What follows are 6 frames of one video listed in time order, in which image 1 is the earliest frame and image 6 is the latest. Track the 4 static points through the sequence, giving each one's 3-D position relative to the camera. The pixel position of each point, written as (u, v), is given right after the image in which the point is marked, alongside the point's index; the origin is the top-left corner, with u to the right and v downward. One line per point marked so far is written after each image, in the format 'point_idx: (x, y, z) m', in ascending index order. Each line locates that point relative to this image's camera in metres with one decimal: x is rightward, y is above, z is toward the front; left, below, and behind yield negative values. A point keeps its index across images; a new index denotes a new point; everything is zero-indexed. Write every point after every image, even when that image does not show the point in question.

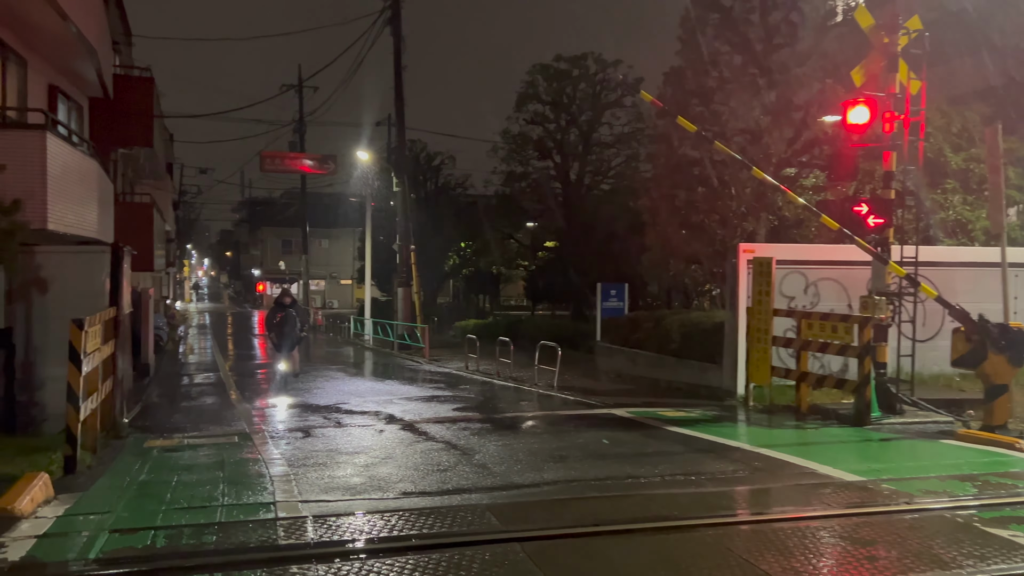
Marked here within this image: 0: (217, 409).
0: (-4.3, -1.8, +11.6) m
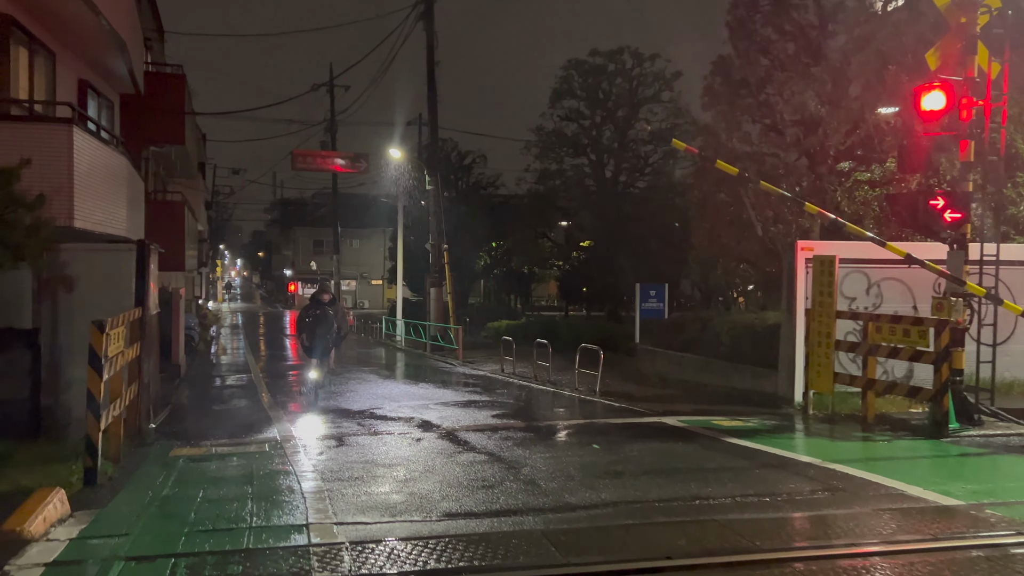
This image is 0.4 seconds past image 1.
0: (-3.7, -1.8, +11.2) m
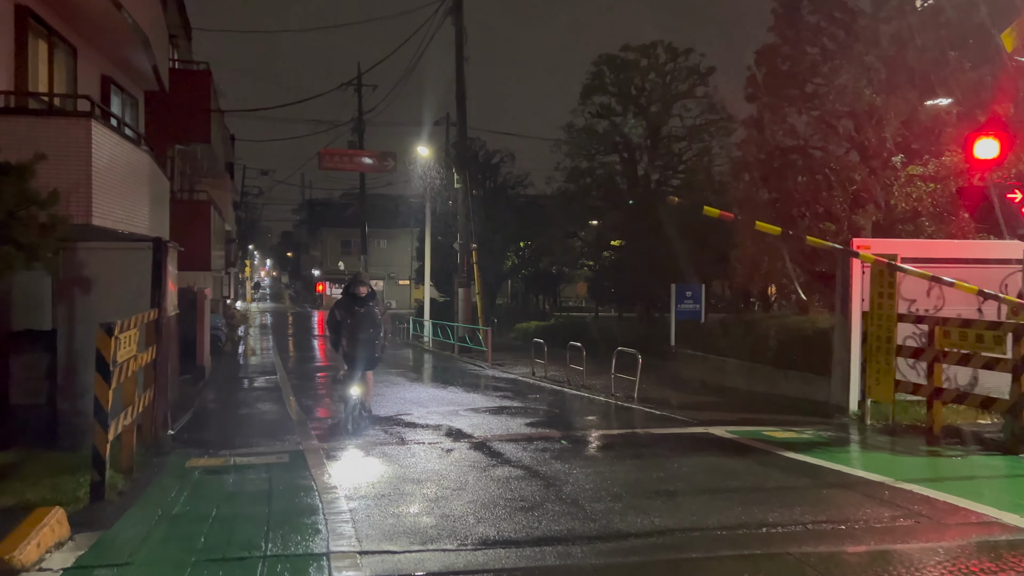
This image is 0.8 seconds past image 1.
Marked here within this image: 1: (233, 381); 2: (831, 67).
0: (-3.3, -1.8, +10.7) m
1: (-6.0, -2.0, +17.1) m
2: (+4.9, +3.4, +12.1) m
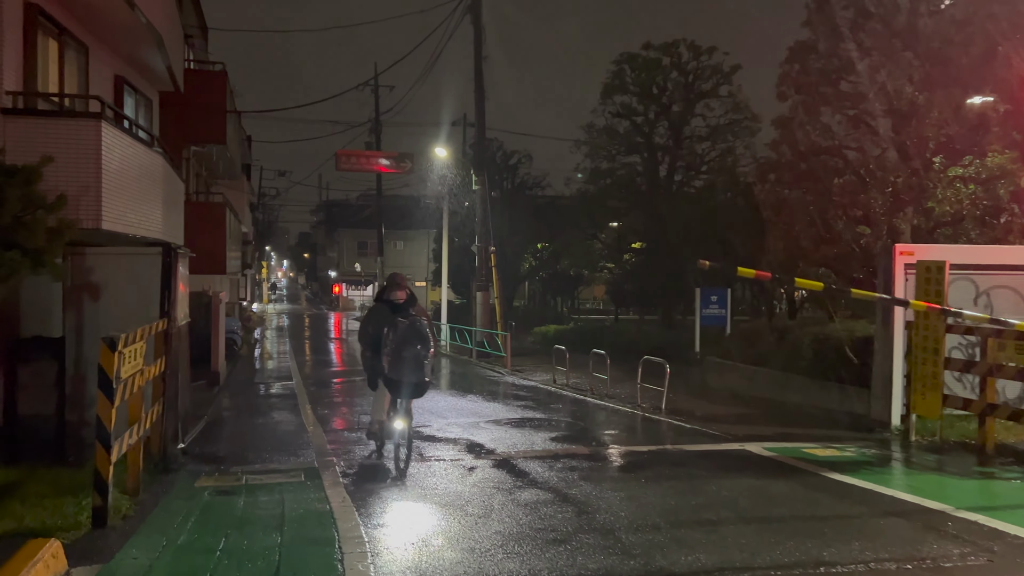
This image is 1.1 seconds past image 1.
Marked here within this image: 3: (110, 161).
0: (-3.0, -1.9, +10.4) m
1: (-5.6, -2.1, +16.8) m
2: (+5.2, +3.3, +11.5) m
3: (-4.8, +1.5, +9.4) m
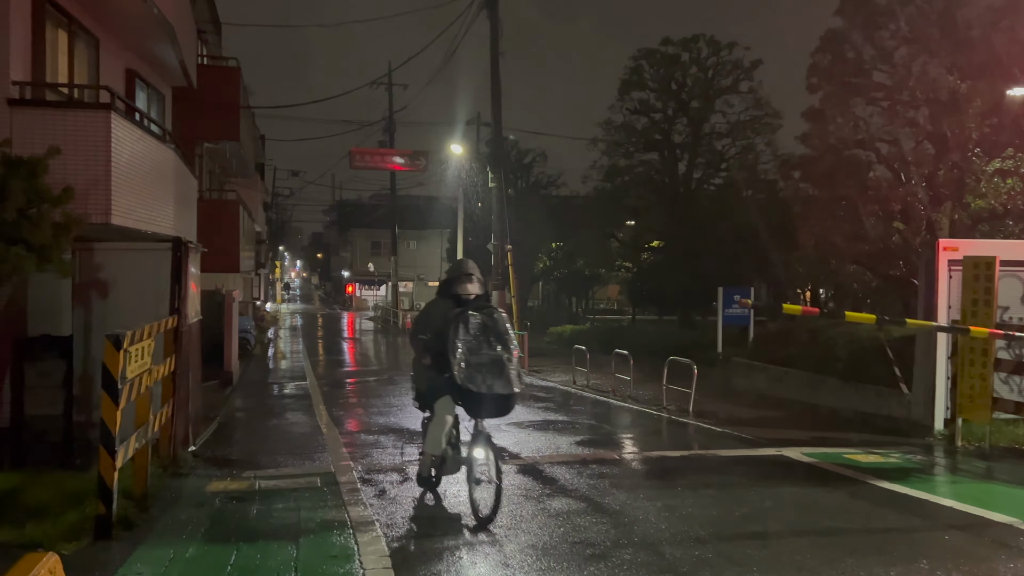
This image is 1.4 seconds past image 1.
0: (-2.7, -1.8, +10.0) m
1: (-5.2, -2.1, +16.5) m
2: (+5.5, +3.3, +11.1) m
3: (-4.5, +1.5, +9.1) m
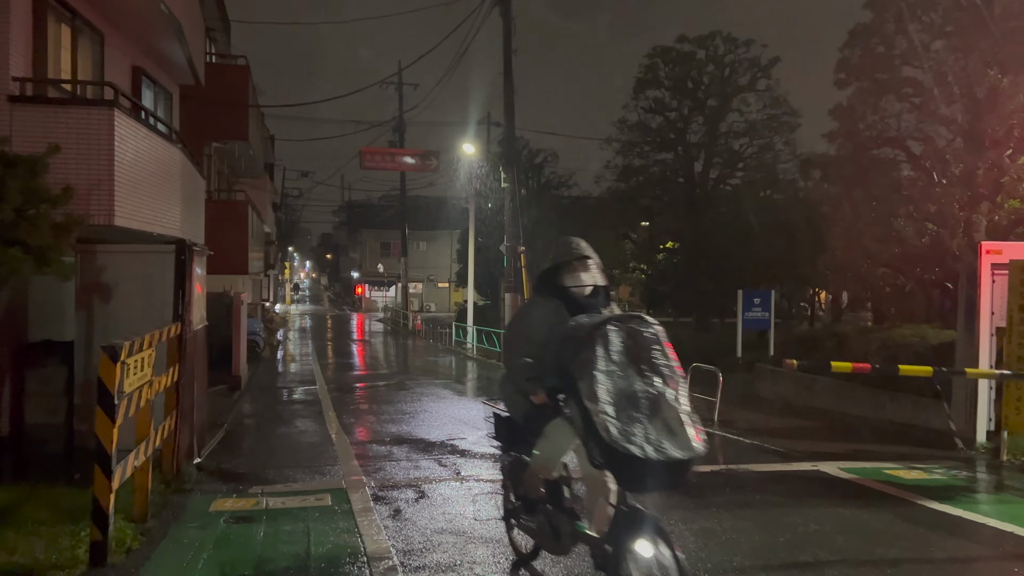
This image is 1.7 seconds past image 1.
0: (-2.5, -1.9, +9.7) m
1: (-4.9, -2.1, +16.1) m
2: (+5.7, +3.3, +10.6) m
3: (-4.3, +1.5, +8.7) m
